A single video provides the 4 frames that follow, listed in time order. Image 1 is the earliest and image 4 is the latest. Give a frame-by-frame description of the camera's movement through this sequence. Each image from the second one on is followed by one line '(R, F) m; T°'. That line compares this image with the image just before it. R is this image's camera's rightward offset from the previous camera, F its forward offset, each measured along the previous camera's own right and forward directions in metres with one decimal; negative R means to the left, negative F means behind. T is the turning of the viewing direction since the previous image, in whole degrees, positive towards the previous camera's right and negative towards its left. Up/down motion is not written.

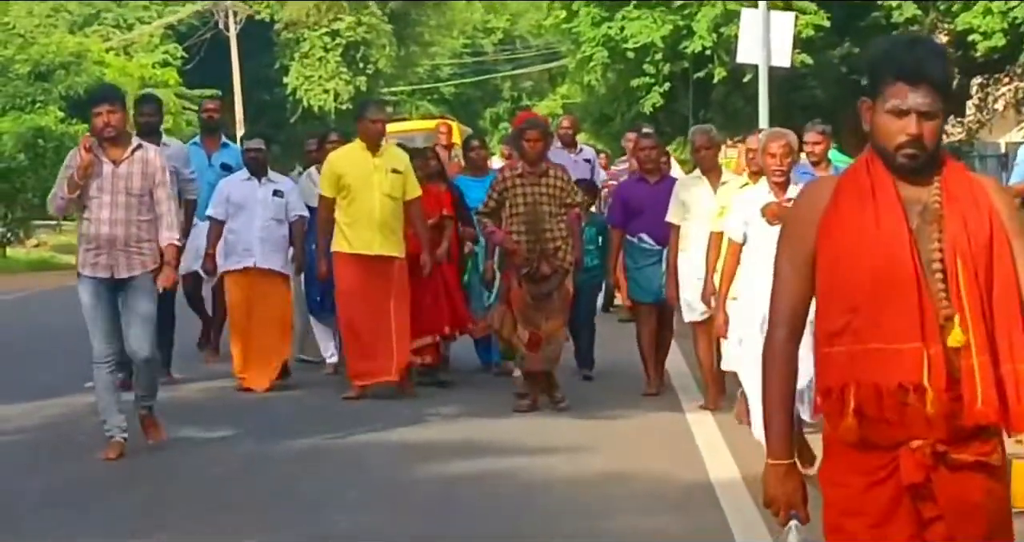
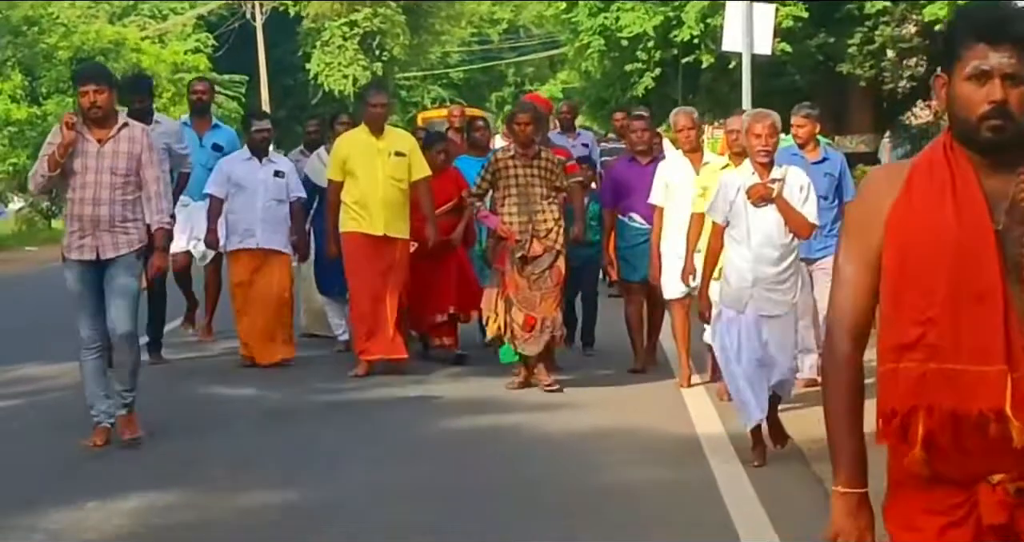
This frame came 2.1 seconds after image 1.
(+0.4, -0.6) m; -3°
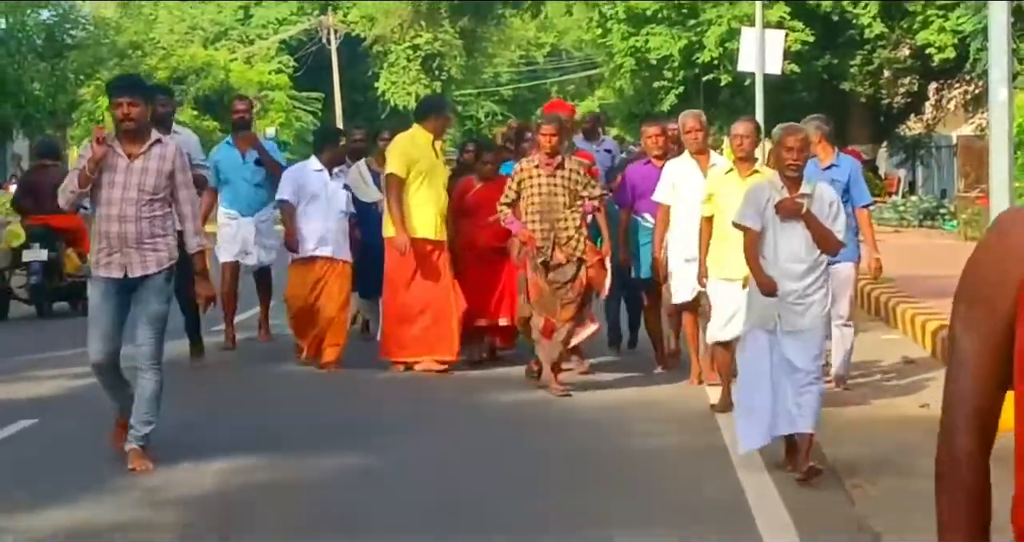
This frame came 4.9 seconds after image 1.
(+0.1, -1.2) m; -2°
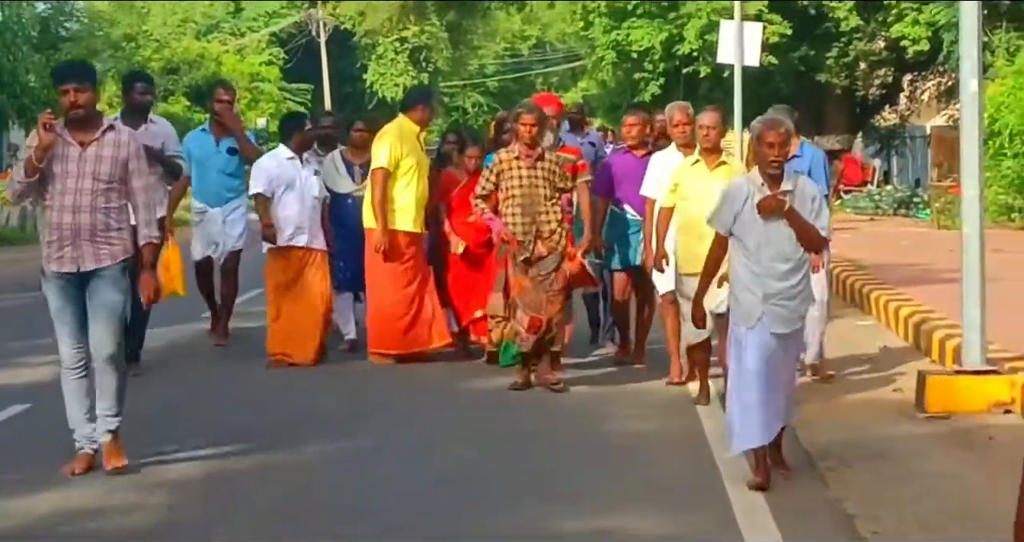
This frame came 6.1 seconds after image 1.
(+0.1, -0.2) m; 0°
